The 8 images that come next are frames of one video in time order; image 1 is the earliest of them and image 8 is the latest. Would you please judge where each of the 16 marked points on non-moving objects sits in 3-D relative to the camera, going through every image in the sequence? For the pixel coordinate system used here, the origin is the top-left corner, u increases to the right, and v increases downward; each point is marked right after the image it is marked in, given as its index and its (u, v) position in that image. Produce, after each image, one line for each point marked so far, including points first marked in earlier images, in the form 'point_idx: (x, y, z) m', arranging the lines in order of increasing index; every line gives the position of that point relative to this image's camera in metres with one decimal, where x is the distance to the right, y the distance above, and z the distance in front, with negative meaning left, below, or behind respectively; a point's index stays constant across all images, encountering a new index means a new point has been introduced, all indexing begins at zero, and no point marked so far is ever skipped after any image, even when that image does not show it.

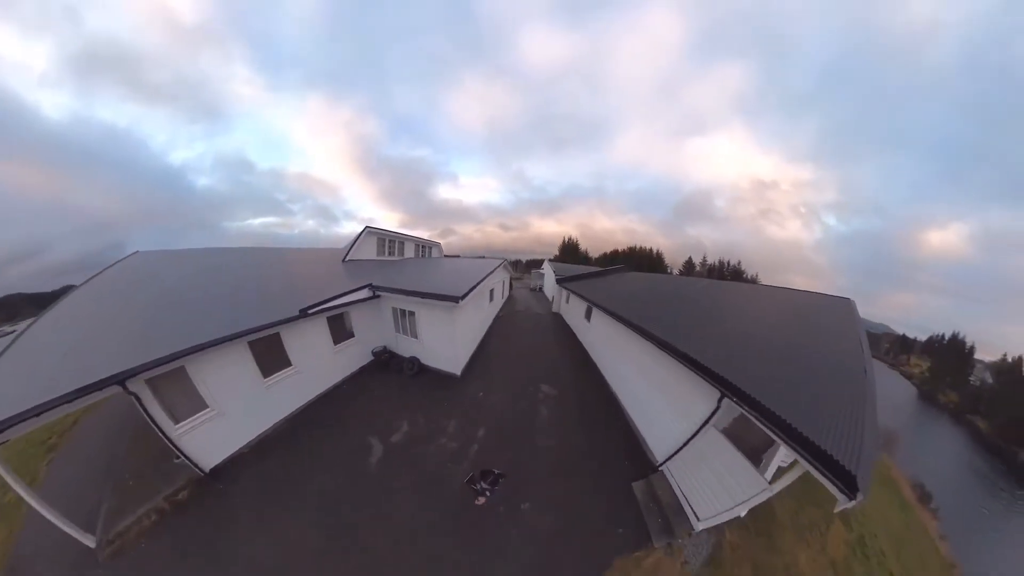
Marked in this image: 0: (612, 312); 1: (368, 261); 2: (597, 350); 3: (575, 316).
0: (+3.5, -0.8, +10.3) m
1: (-5.1, +1.1, +10.7) m
2: (+3.2, -2.1, +11.3) m
3: (+3.0, -1.2, +13.4) m
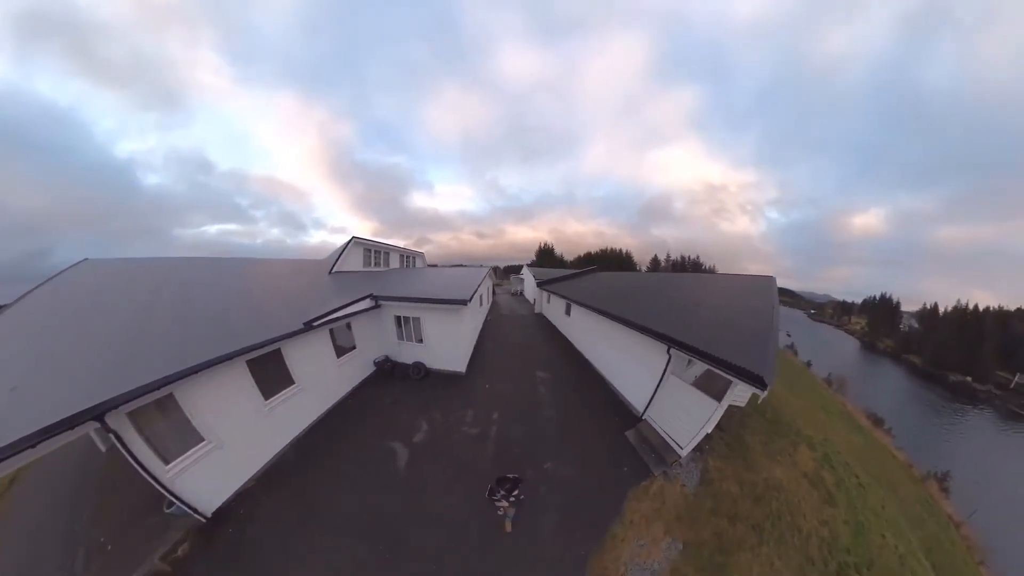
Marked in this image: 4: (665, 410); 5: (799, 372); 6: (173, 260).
0: (+3.0, -0.6, +10.9) m
1: (-5.8, +0.5, +10.7) m
2: (+2.7, -1.9, +11.9) m
3: (+2.2, -1.2, +14.0) m
4: (+4.0, -2.7, +8.9) m
5: (+16.8, -4.9, +16.1) m
6: (-13.8, +1.4, +11.2) m
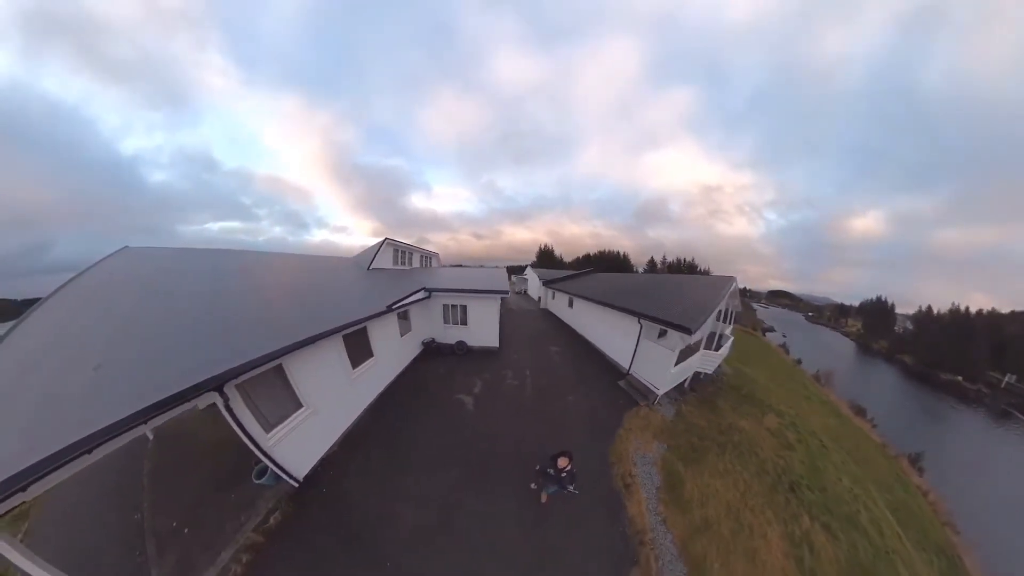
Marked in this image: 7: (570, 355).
0: (+3.5, -0.4, +12.2) m
1: (-5.3, +0.6, +11.9) m
2: (+3.2, -1.8, +13.2) m
3: (+2.7, -1.1, +15.3) m
4: (+4.6, -2.5, +10.2) m
5: (+17.3, -4.7, +17.6) m
6: (-13.3, +1.5, +12.2) m
7: (+2.4, -2.7, +11.3) m
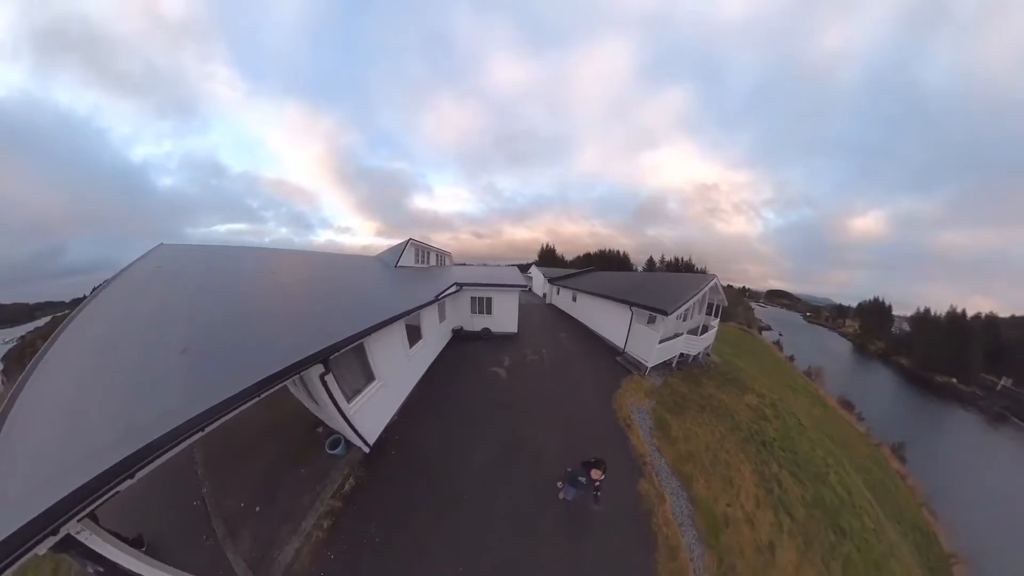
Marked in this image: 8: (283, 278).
0: (+3.8, -0.2, +13.1) m
1: (-4.9, +0.8, +12.8) m
2: (+3.6, -1.6, +14.1) m
3: (+3.0, -0.9, +16.2) m
4: (+4.9, -2.3, +11.1) m
5: (+17.6, -4.5, +18.5) m
6: (-12.9, +1.7, +13.1) m
7: (+2.7, -2.6, +12.2) m
8: (-9.0, +0.4, +10.8) m
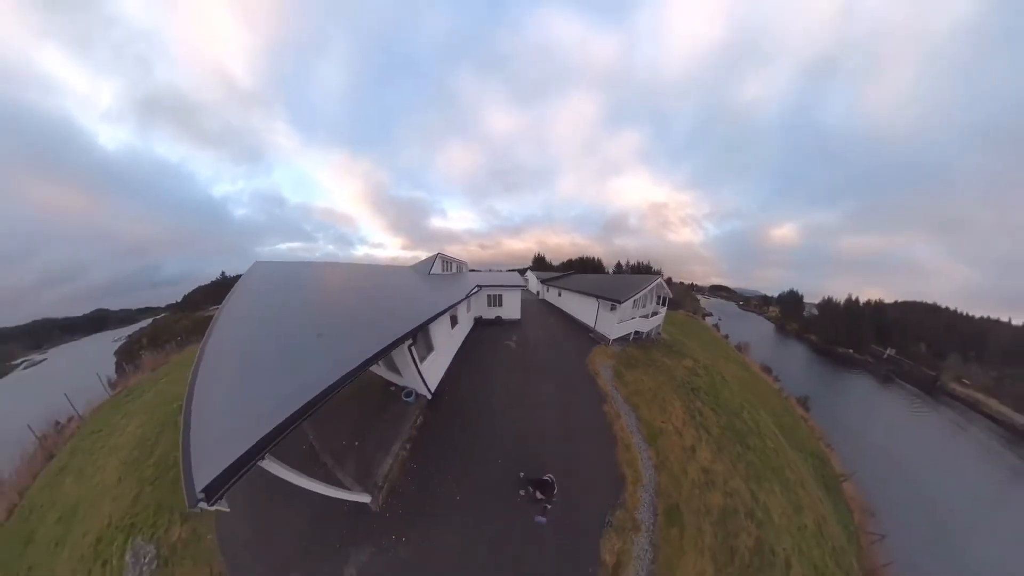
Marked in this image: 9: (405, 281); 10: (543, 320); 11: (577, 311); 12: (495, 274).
0: (+4.0, 0.0, +17.8) m
1: (-4.8, +0.8, +16.9) m
2: (+3.7, -1.4, +18.7) m
3: (+3.0, -0.8, +20.8) m
4: (+5.2, -2.0, +15.8) m
5: (+17.5, -4.2, +23.9) m
6: (-12.8, +1.4, +16.8) m
7: (+3.0, -2.4, +16.8) m
8: (-8.7, +0.3, +14.7) m
9: (-6.3, +0.4, +15.6) m
10: (+2.0, -2.0, +17.9) m
11: (+4.0, -1.5, +18.1) m
12: (-1.3, +0.9, +18.2) m
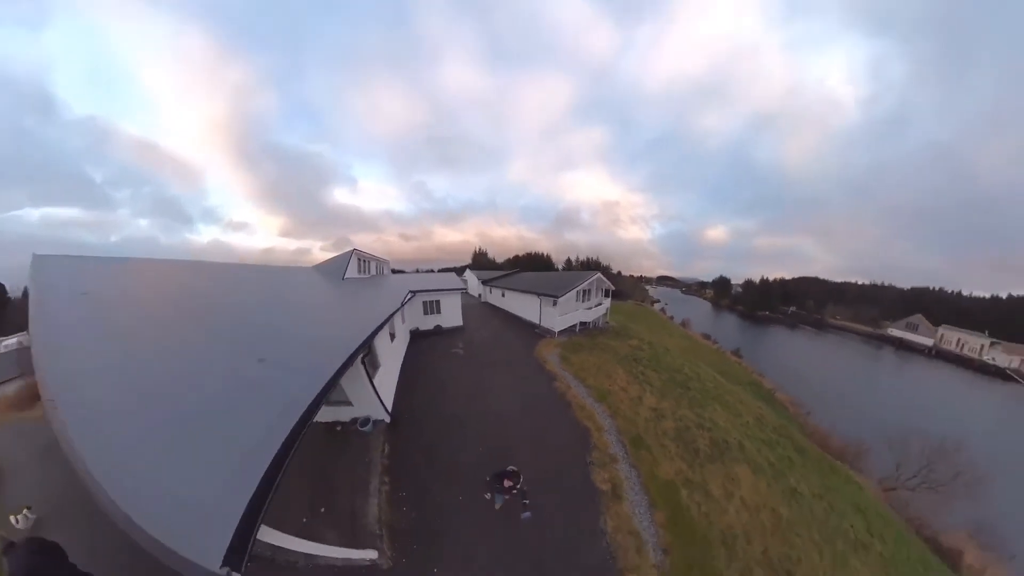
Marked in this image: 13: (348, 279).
0: (+0.4, 0.0, +16.8) m
1: (-8.1, +0.3, +14.6) m
2: (+0.1, -1.5, +17.6) m
3: (-0.9, -1.0, +19.5) m
4: (+2.1, -1.9, +14.9) m
5: (+13.2, -3.4, +24.7) m
6: (-16.1, +0.4, +13.4) m
7: (-0.2, -2.4, +15.5) m
8: (-11.7, -0.5, +11.9) m
9: (-9.4, -0.2, +13.1) m
10: (-1.4, -2.1, +16.5) m
11: (+0.6, -1.5, +17.0) m
12: (-4.9, +0.6, +16.4) m
13: (-6.0, +0.3, +10.1) m
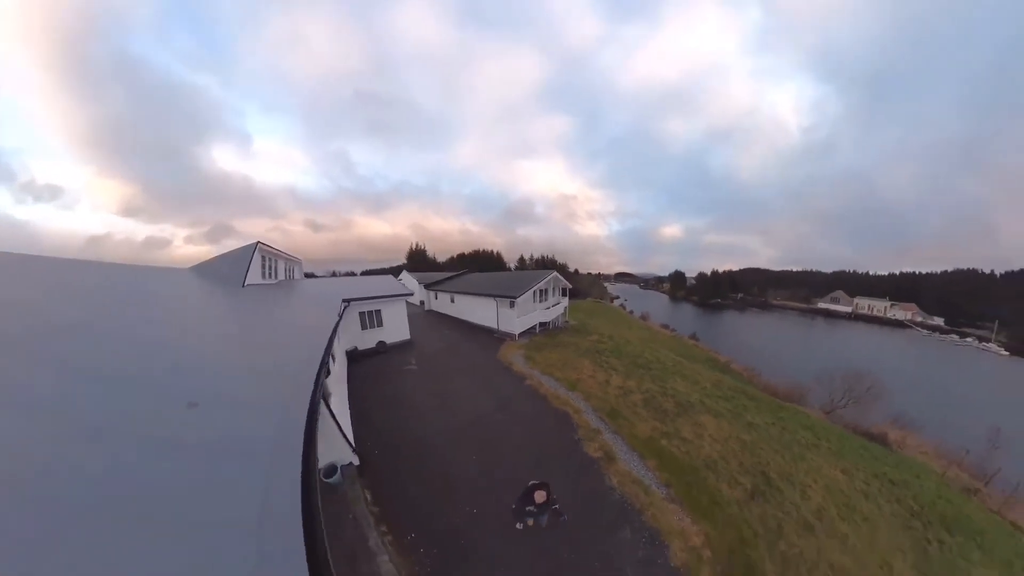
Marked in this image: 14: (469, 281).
0: (-2.4, -0.2, +15.9) m
1: (-10.6, -0.6, +12.8) m
2: (-2.7, -1.7, +16.6) m
3: (-4.0, -1.5, +18.4) m
4: (-0.3, -1.8, +14.2) m
5: (+9.6, -3.0, +25.1) m
6: (-18.4, -1.1, +10.5) m
7: (-2.7, -2.6, +14.5) m
8: (-13.7, -1.4, +9.6) m
9: (-11.7, -1.0, +11.0) m
10: (-4.0, -2.4, +15.4) m
11: (-2.1, -1.7, +16.1) m
12: (-7.7, -0.1, +15.0) m
13: (-8.0, 0.0, +8.5) m
14: (-2.5, +0.3, +18.3) m
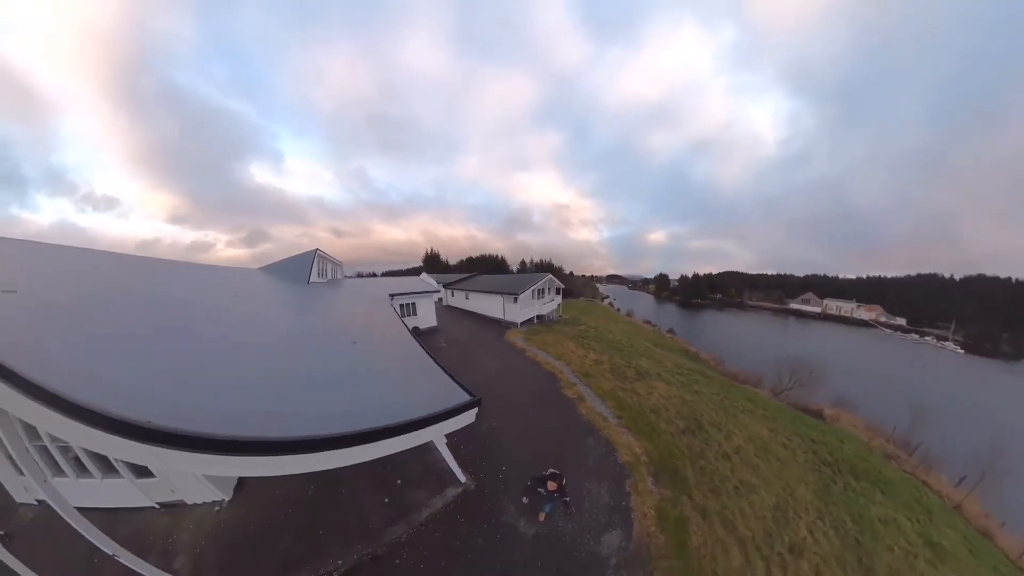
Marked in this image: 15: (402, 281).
0: (-2.3, -0.2, +17.6) m
1: (-10.6, -0.4, +14.5) m
2: (-2.6, -1.7, +18.3) m
3: (-3.9, -1.4, +20.1) m
4: (-0.3, -1.7, +15.9) m
5: (+9.7, -3.0, +26.8) m
6: (-18.3, -0.9, +12.2) m
7: (-2.6, -2.5, +16.2) m
8: (-13.7, -1.3, +11.3) m
9: (-11.6, -0.9, +12.7) m
10: (-3.9, -2.3, +17.0) m
11: (-2.1, -1.6, +17.8) m
12: (-7.6, 0.0, +16.7) m
13: (-7.9, +0.1, +10.2) m
14: (-2.4, +0.3, +20.0) m
15: (-7.8, 0.0, +17.2) m
